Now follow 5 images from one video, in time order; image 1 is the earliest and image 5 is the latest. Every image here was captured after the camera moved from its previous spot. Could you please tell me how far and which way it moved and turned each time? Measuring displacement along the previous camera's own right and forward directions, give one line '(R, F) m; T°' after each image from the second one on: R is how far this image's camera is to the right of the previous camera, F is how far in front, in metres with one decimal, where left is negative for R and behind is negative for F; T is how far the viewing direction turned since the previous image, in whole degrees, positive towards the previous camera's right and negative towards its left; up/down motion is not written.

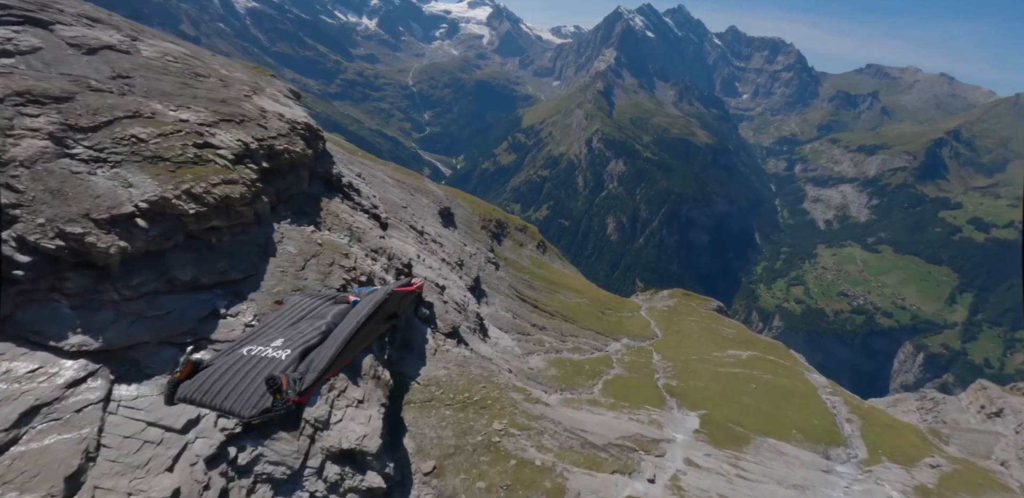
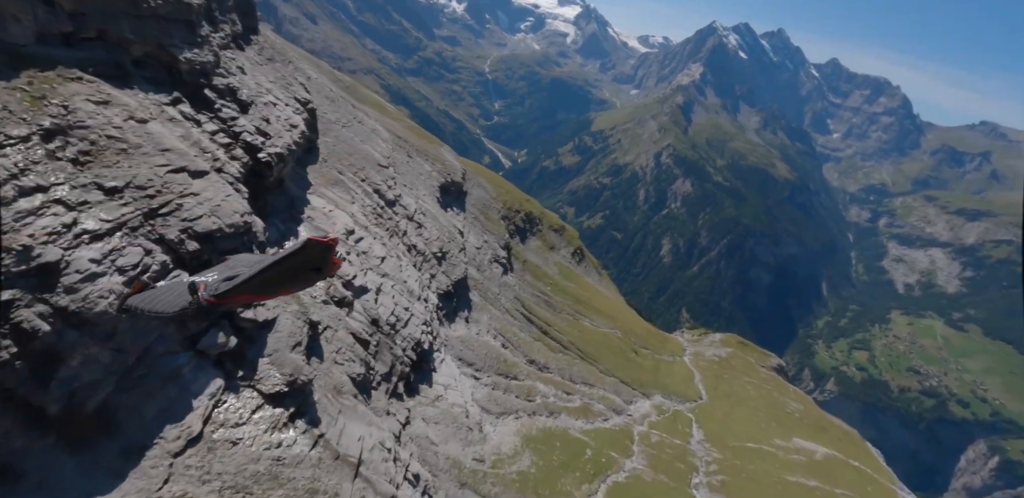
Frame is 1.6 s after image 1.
(+6.7, +32.6) m; -6°
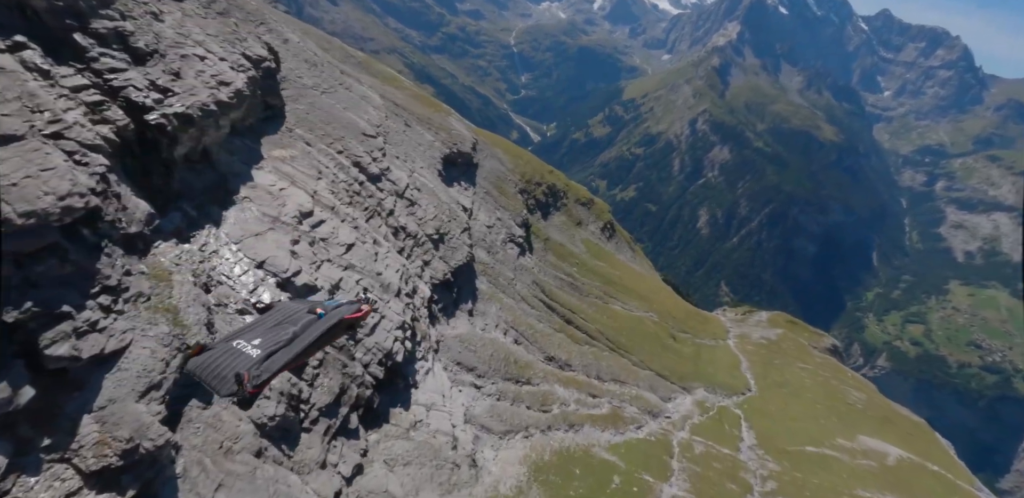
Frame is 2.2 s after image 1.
(+2.8, +11.9) m; -4°
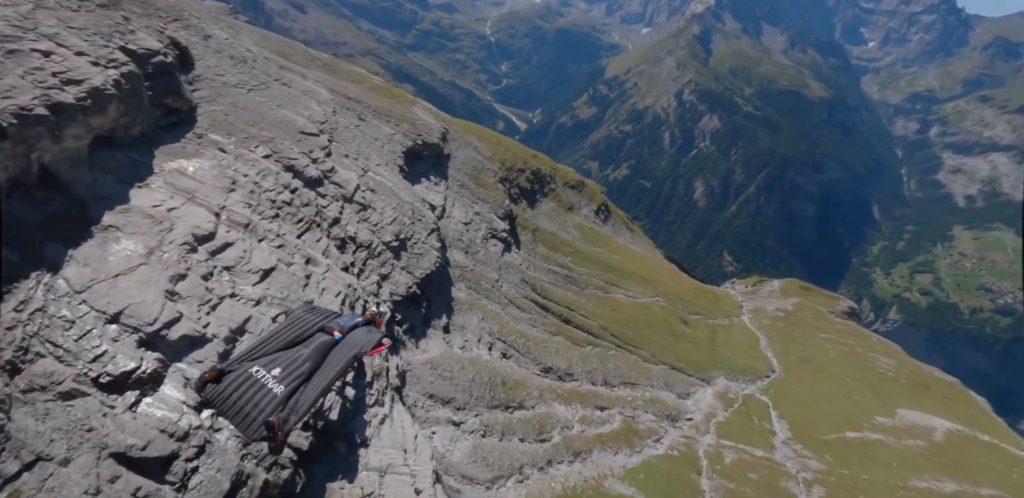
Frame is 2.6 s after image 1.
(+2.6, +9.4) m; 0°
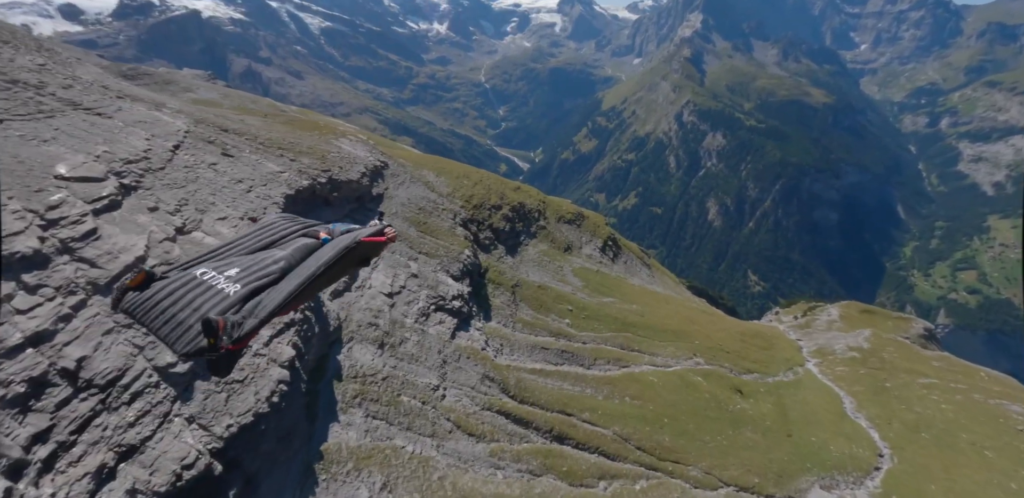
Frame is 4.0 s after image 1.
(+6.4, +25.5) m; -2°
